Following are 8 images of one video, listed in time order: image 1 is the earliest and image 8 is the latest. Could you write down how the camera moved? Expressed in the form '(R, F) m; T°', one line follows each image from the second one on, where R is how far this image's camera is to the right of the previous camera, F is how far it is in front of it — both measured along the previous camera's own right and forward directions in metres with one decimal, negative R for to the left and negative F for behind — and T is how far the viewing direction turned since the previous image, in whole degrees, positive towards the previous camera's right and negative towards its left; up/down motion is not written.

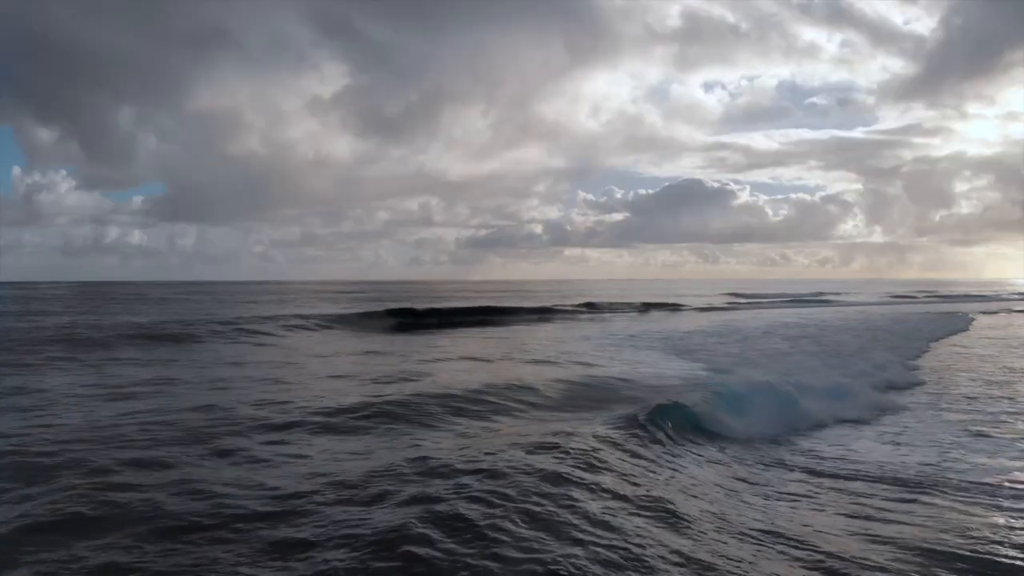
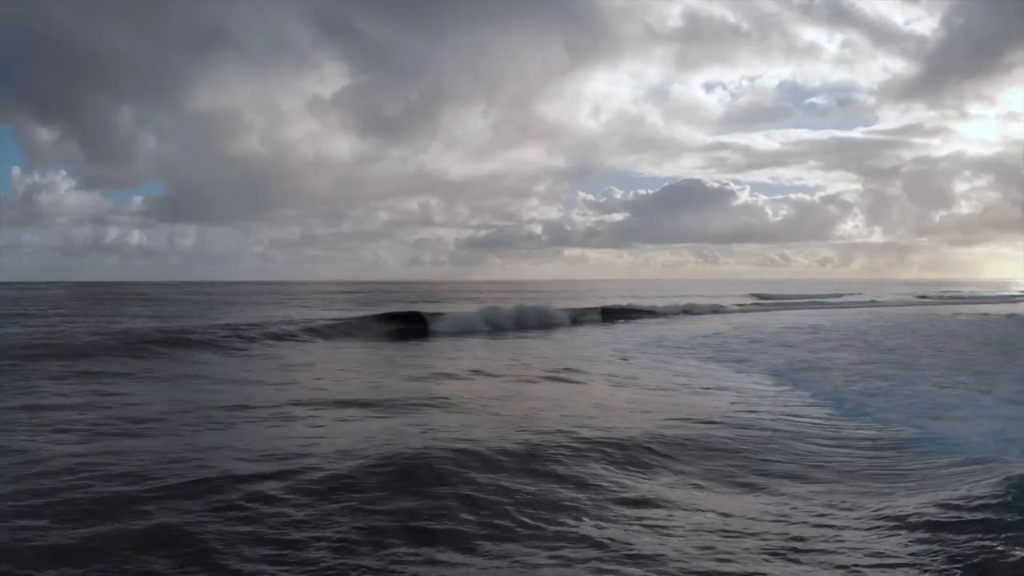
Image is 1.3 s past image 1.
(-0.5, +1.0) m; 0°
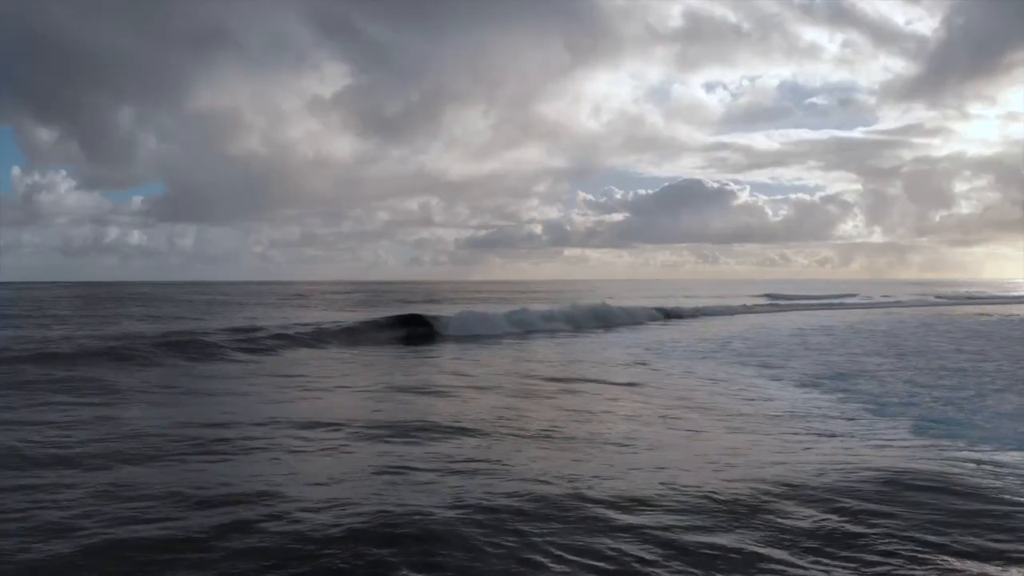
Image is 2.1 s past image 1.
(-0.2, +0.7) m; 0°
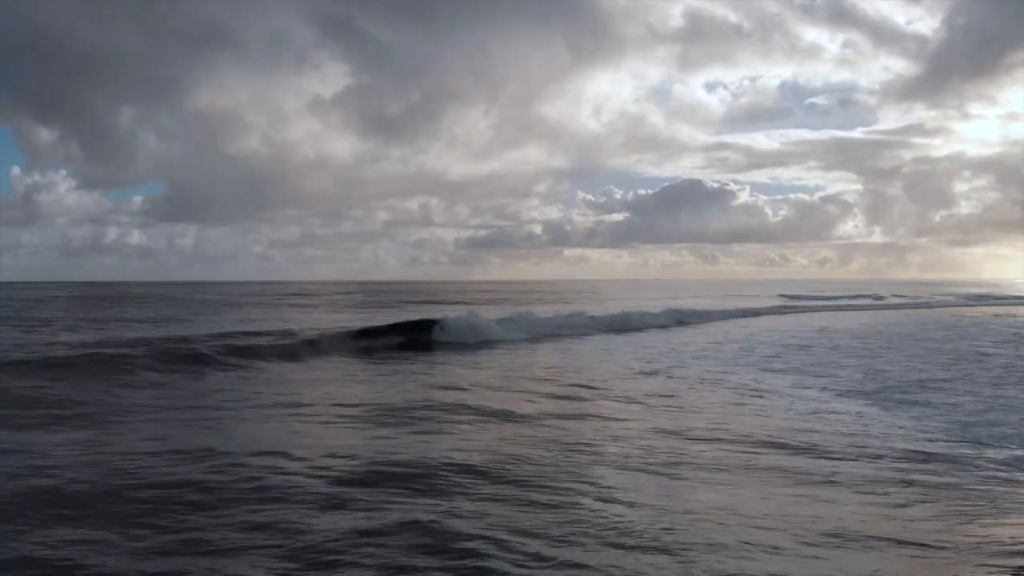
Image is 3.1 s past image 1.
(-0.2, +0.8) m; 0°
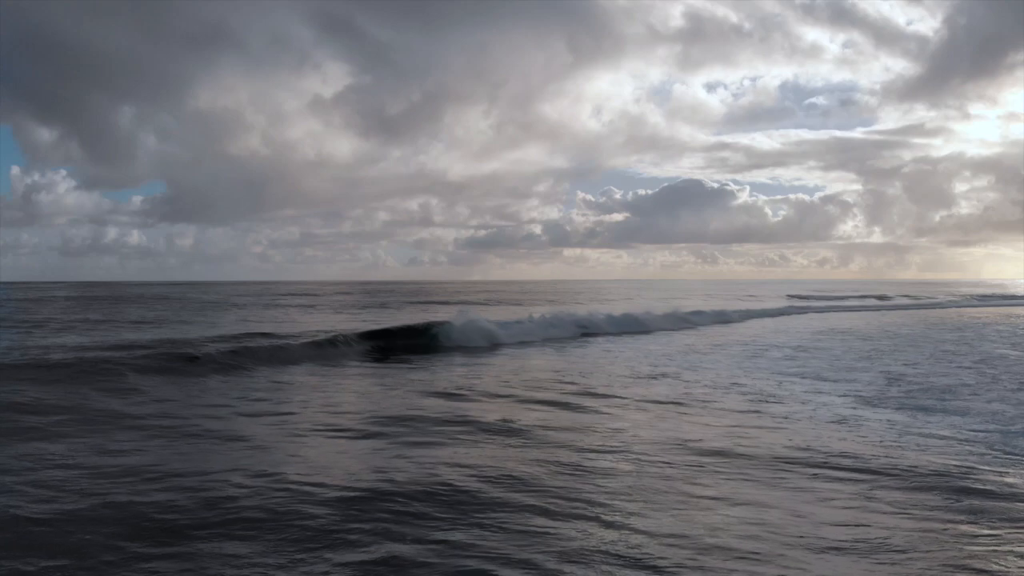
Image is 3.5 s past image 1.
(-0.1, +0.4) m; 0°
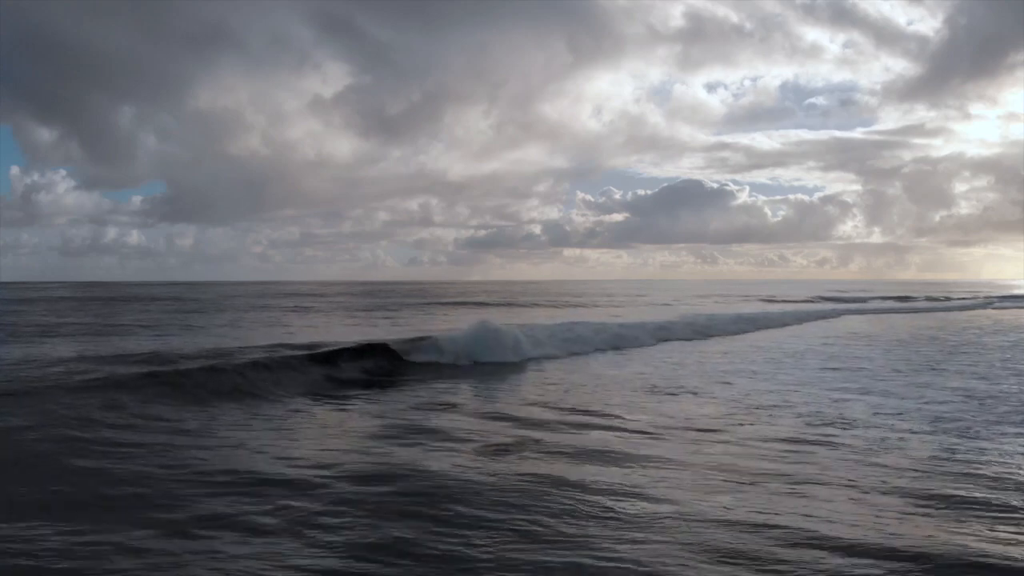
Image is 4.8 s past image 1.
(-0.7, +1.4) m; 0°
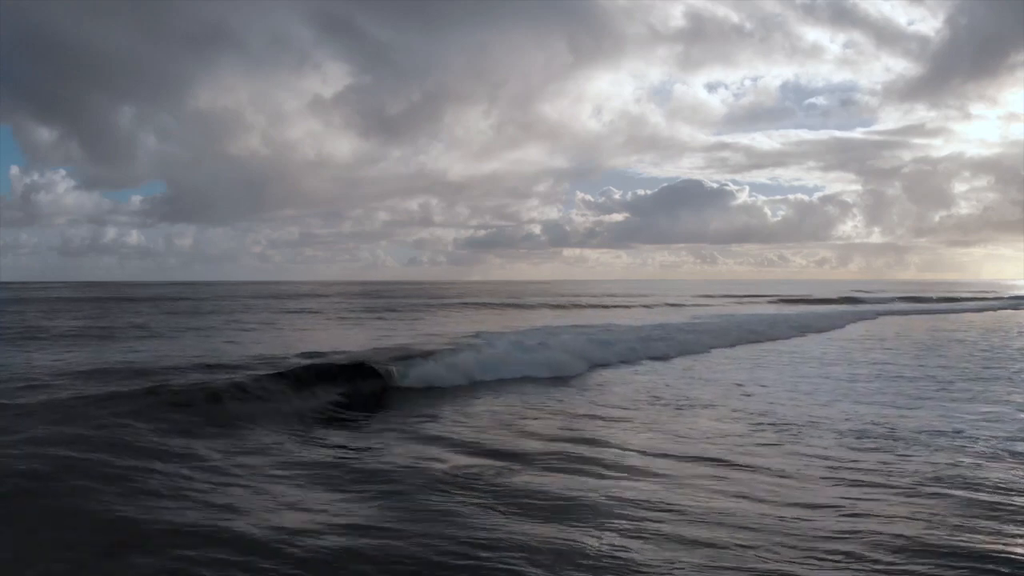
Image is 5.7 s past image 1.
(-1.3, -0.1) m; 0°
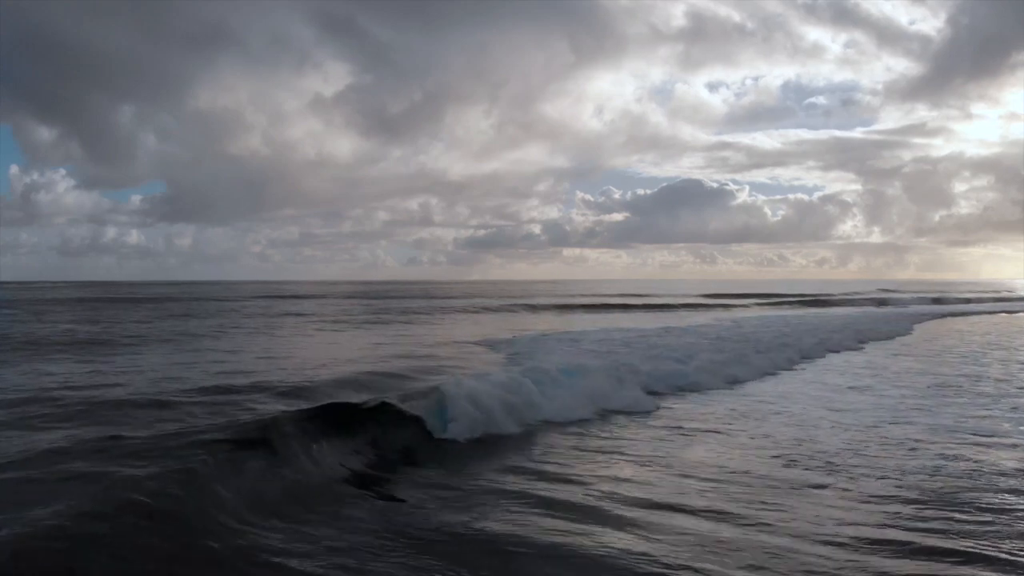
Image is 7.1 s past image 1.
(-1.3, +2.5) m; 0°
